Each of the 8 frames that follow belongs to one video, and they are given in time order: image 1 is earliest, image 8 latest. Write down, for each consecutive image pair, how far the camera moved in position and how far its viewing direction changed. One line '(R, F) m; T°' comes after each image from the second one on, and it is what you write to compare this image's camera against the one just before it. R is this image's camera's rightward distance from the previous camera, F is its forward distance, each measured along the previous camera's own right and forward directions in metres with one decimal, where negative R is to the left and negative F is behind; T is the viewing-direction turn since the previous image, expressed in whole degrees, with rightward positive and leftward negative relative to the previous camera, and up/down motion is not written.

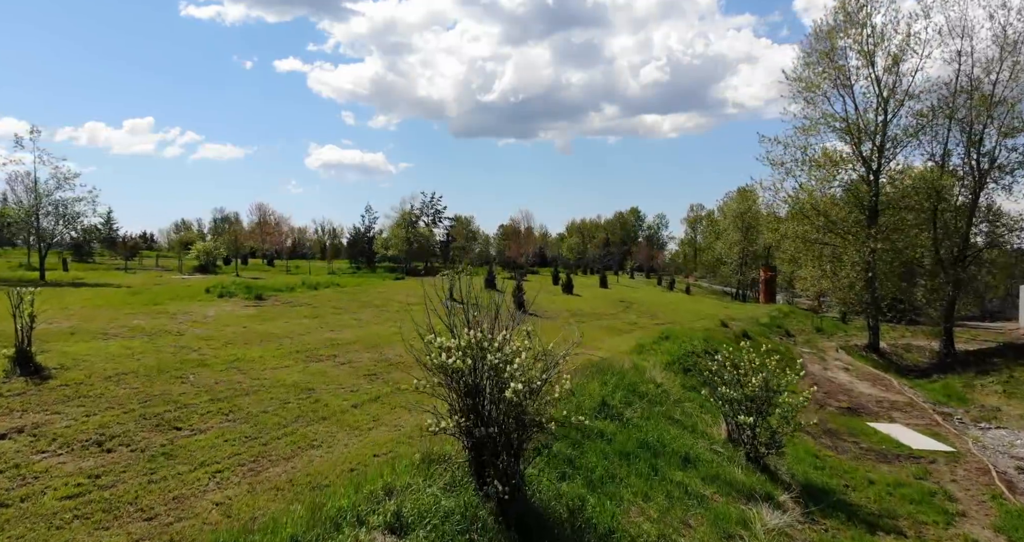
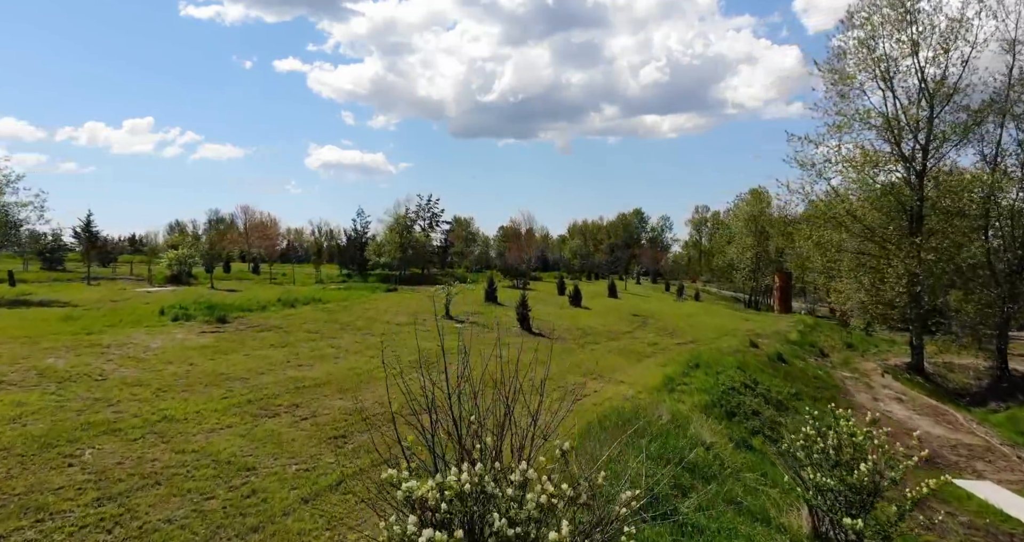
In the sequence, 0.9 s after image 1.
(-0.1, +3.5) m; 0°
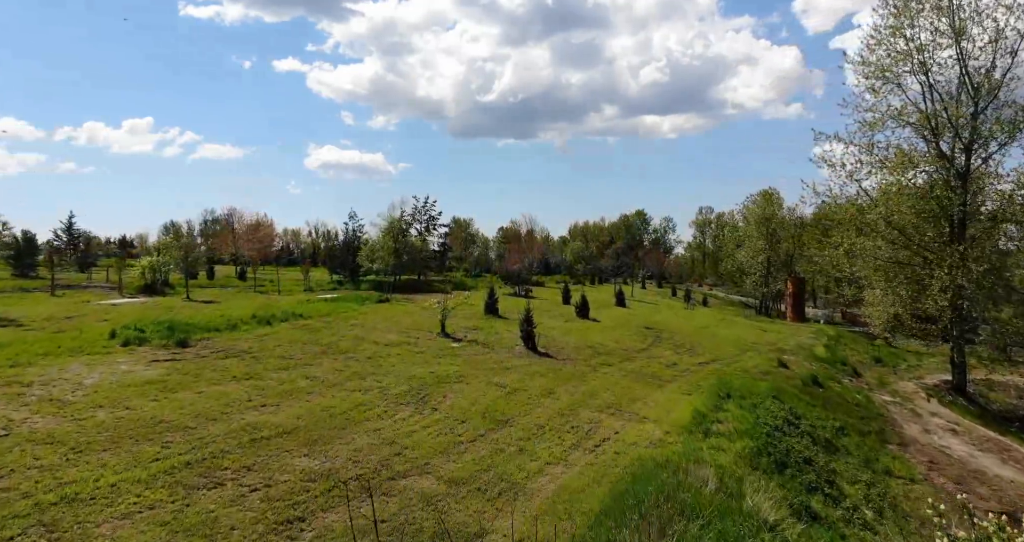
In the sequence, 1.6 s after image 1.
(-0.1, +2.8) m; 0°
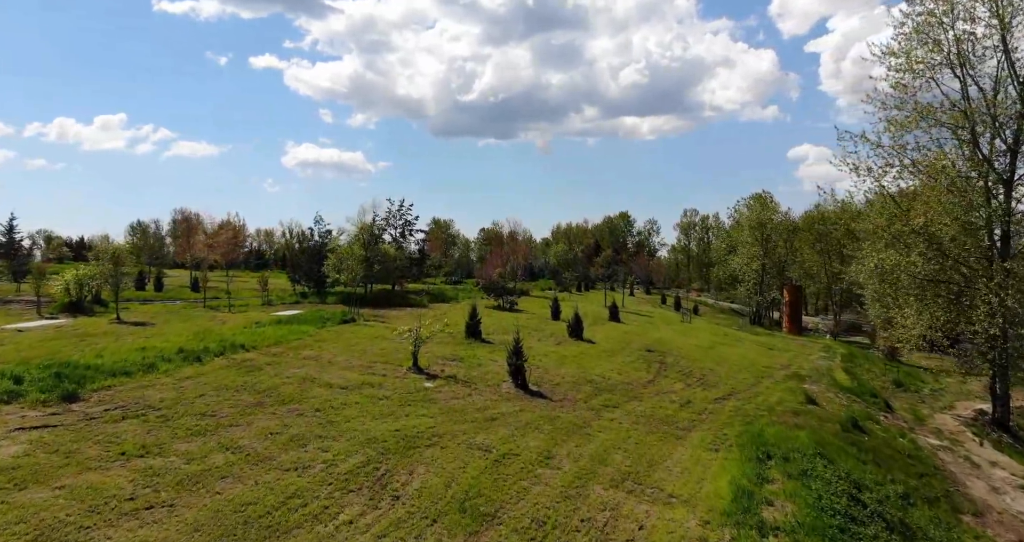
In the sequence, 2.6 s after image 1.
(-0.1, +4.0) m; +2°
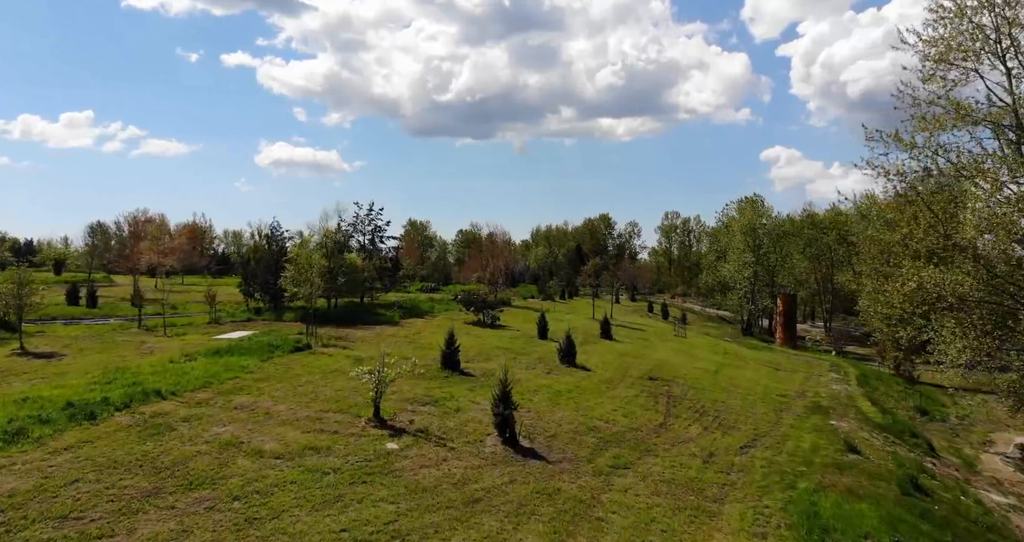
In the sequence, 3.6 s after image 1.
(-0.2, +3.9) m; +2°
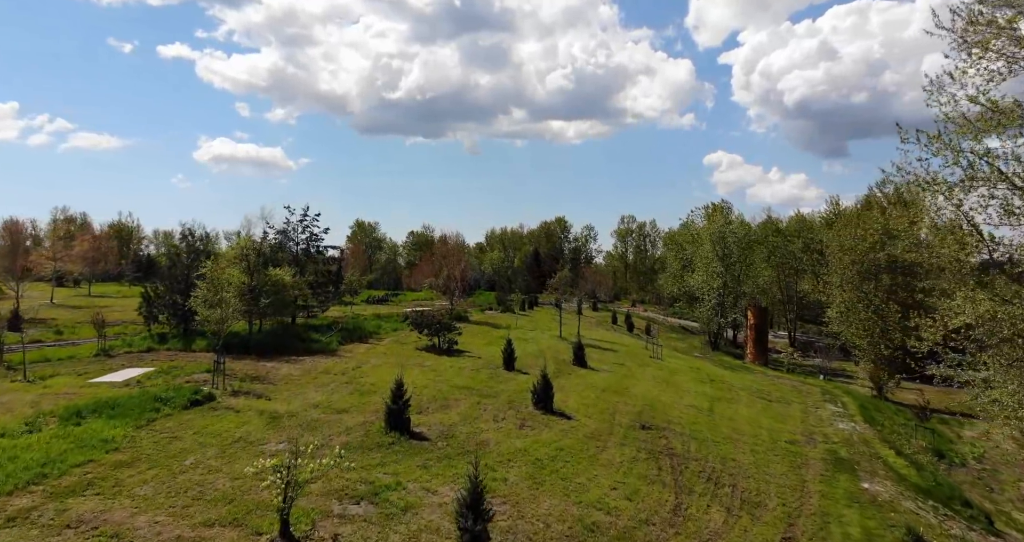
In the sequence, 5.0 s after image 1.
(-0.4, +4.9) m; +4°
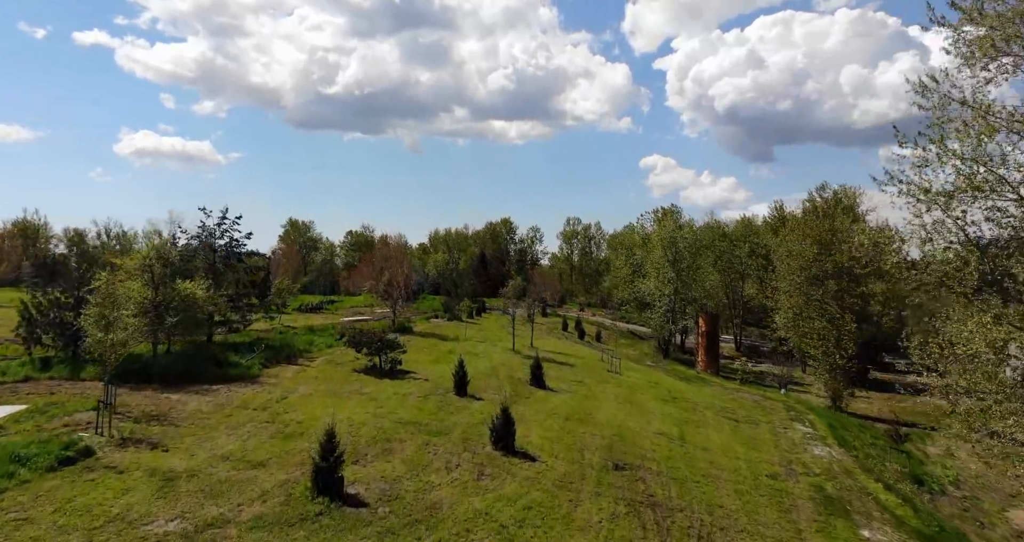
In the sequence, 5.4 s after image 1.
(-0.3, +3.0) m; +5°
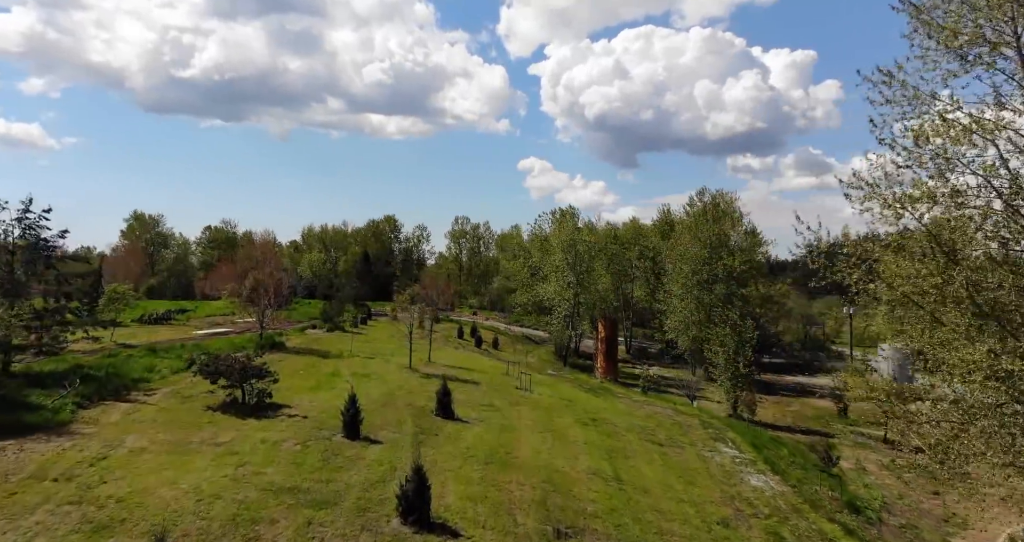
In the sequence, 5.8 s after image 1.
(-0.7, +4.4) m; +9°
